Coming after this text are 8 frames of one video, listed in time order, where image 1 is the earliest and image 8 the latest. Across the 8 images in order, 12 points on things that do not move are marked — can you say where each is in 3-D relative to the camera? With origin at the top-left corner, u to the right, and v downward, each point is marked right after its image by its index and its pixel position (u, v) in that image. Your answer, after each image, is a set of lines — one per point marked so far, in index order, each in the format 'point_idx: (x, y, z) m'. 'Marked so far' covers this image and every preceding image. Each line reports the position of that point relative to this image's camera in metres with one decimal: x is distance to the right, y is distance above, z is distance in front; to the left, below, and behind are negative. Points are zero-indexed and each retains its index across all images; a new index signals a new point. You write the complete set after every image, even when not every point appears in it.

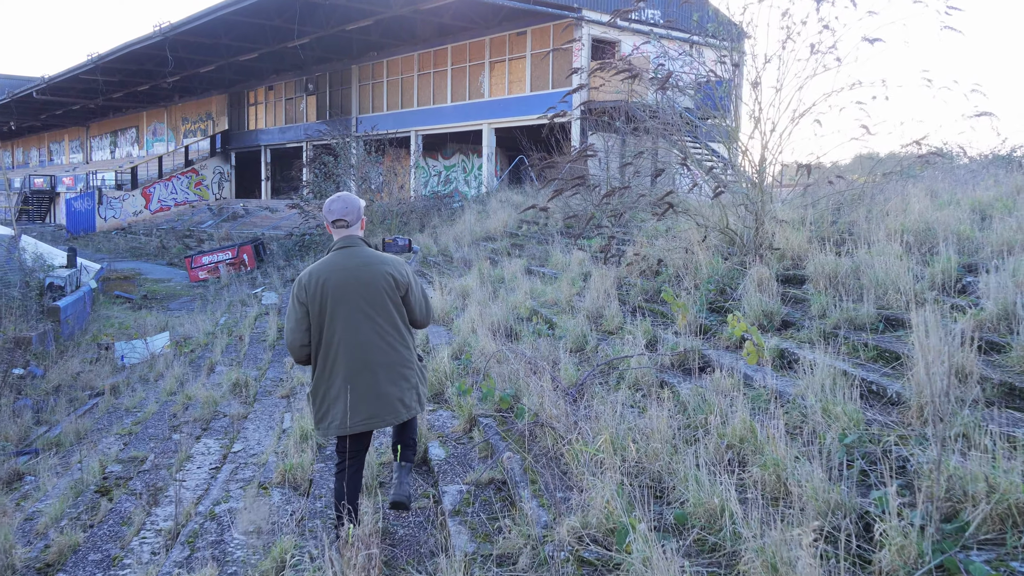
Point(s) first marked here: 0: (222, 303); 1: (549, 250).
0: (-4.1, -0.2, +13.1) m
1: (+0.4, +0.4, +9.5) m
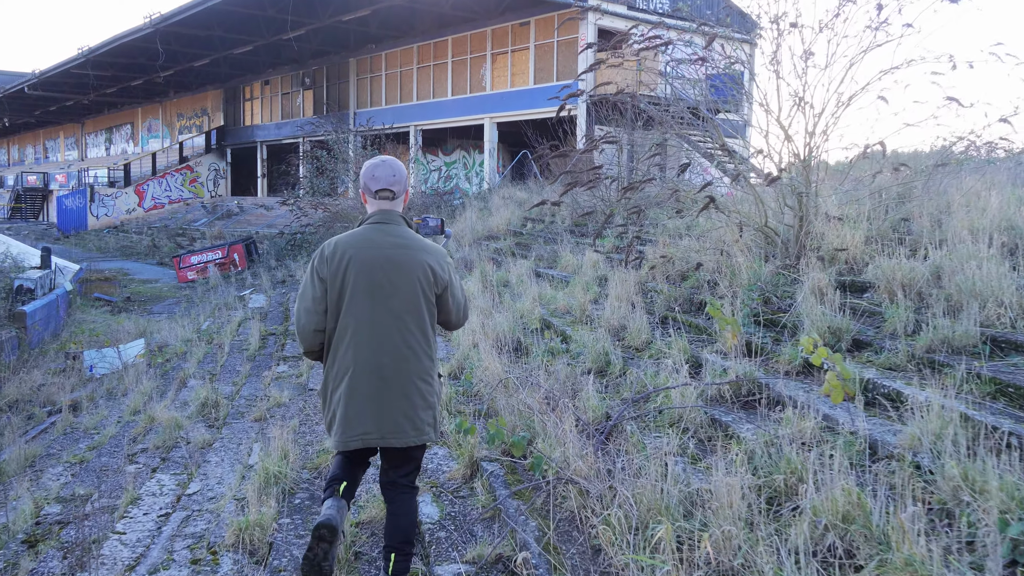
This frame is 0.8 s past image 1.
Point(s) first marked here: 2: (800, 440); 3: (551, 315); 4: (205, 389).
0: (-4.1, -0.2, +12.3) m
1: (+0.4, +0.4, +8.7) m
2: (+0.8, -0.4, +2.7) m
3: (+0.2, -0.2, +5.8) m
4: (-2.1, -0.7, +6.4) m
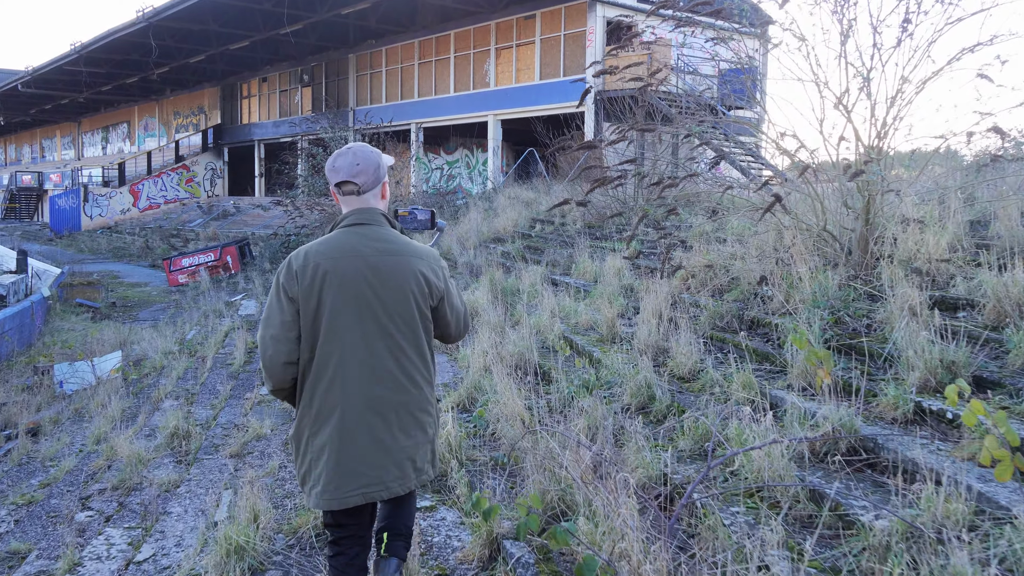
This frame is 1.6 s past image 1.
0: (-4.0, -0.3, +11.5) m
1: (+0.5, +0.3, +7.9) m
2: (+0.9, -0.5, +1.9) m
3: (+0.3, -0.3, +5.1) m
4: (-2.0, -0.8, +5.7) m
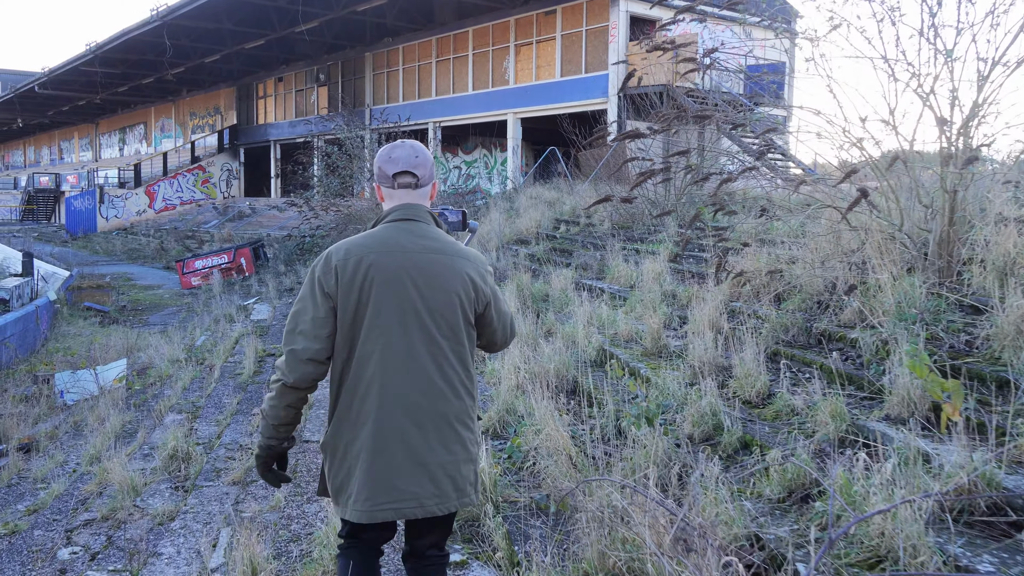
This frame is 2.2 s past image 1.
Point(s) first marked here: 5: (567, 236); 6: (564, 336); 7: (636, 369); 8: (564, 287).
0: (-3.7, -0.4, +11.1) m
1: (+0.7, +0.2, +7.4) m
2: (+1.0, -0.5, +1.4) m
3: (+0.5, -0.3, +4.5) m
4: (-1.9, -0.8, +5.2) m
5: (+0.6, +0.6, +10.1) m
6: (+0.3, -0.3, +4.9) m
7: (+0.5, -0.3, +4.0) m
8: (+0.3, 0.0, +6.3) m
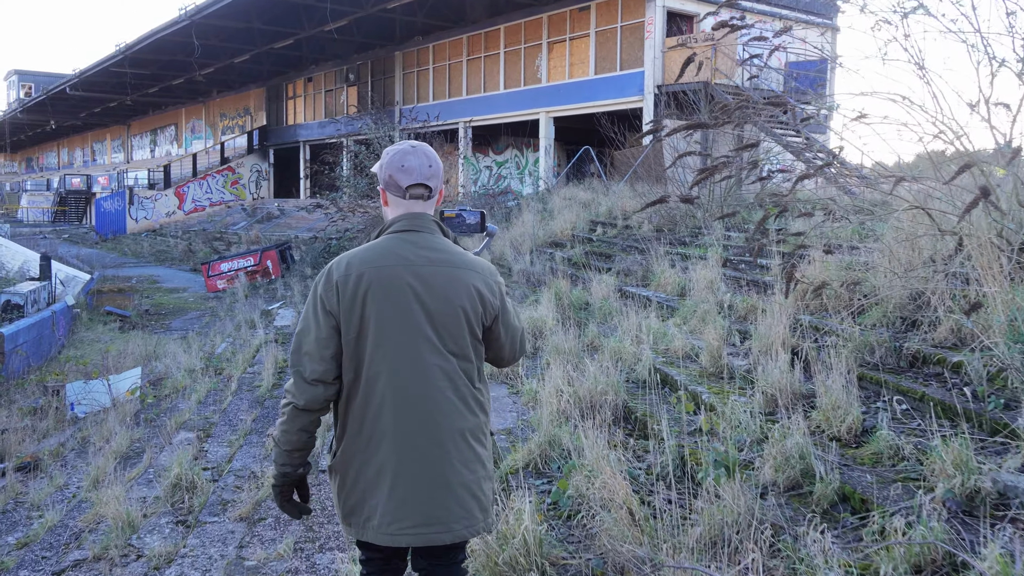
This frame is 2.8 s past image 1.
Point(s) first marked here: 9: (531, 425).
0: (-3.3, -0.4, +10.7) m
1: (+1.0, +0.2, +6.9) m
2: (+1.1, -0.6, +0.8) m
3: (+0.7, -0.3, +4.0) m
4: (-1.7, -0.9, +4.7) m
5: (+1.0, +0.5, +9.6) m
6: (+0.5, -0.3, +4.4) m
7: (+0.7, -0.4, +3.5) m
8: (+0.6, 0.0, +5.8) m
9: (+0.1, -0.5, +3.7) m
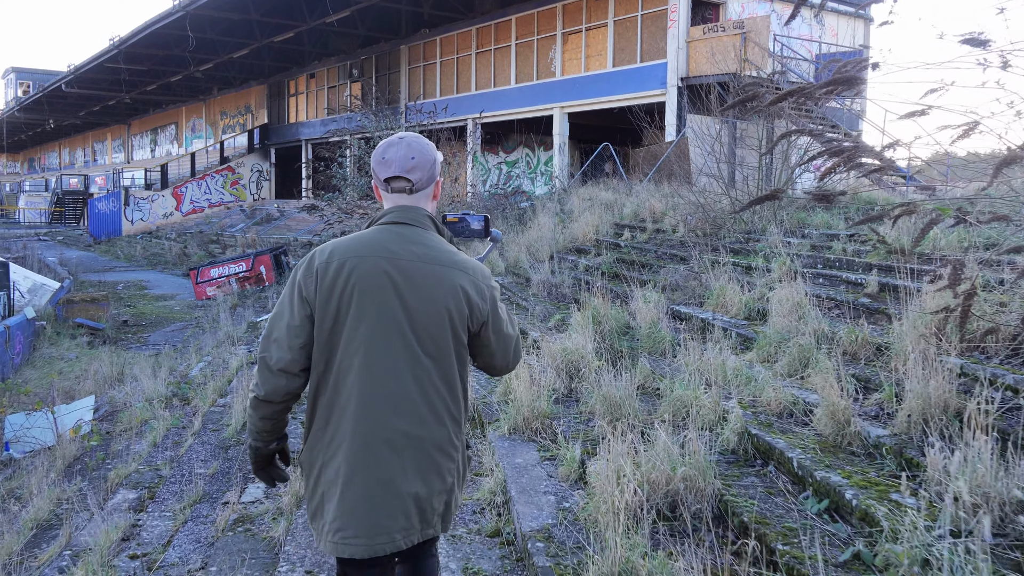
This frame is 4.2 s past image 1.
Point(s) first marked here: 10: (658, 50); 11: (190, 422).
0: (-3.1, -0.5, +9.5) m
1: (+1.1, +0.1, +5.7) m
2: (+1.2, -0.7, -0.3) m
3: (+0.8, -0.4, +2.8) m
4: (-1.6, -1.0, +3.6) m
5: (+1.1, +0.4, +8.4) m
6: (+0.6, -0.4, +3.2) m
7: (+0.8, -0.5, +2.3) m
8: (+0.7, -0.1, +4.6) m
9: (+0.2, -0.6, +2.5) m
10: (+2.5, +4.1, +15.9) m
11: (-2.0, -0.8, +5.7) m
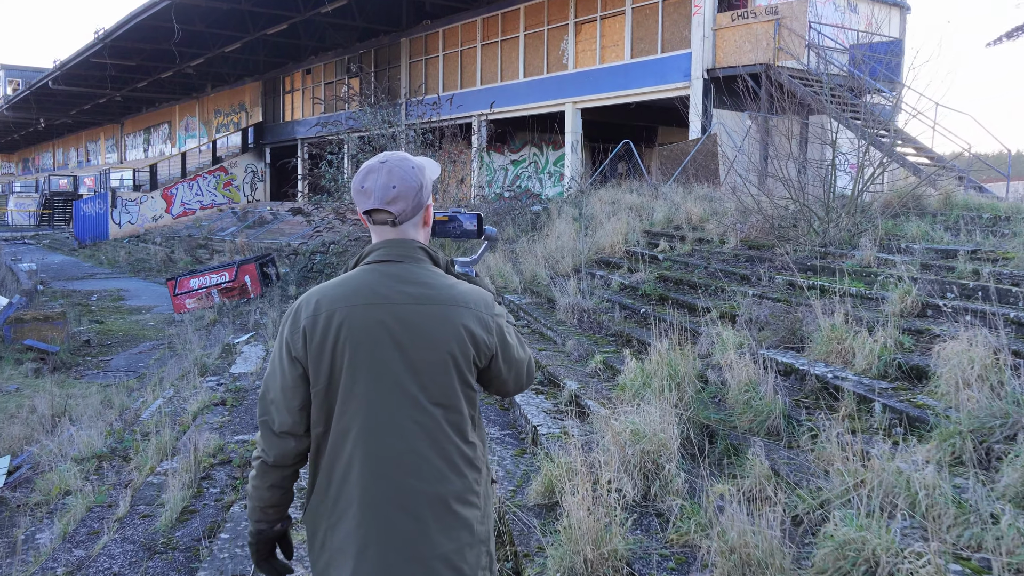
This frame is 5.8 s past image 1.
0: (-3.0, -0.7, +8.2) m
1: (+1.3, -0.1, +4.3) m
2: (+1.3, -0.8, -1.7) m
3: (+0.9, -0.6, +1.5) m
4: (-1.4, -1.1, +2.2) m
5: (+1.3, +0.2, +7.1) m
6: (+0.7, -0.6, +1.9) m
7: (+0.9, -0.7, +0.9) m
8: (+0.8, -0.3, +3.3) m
9: (+0.3, -0.8, +1.1) m
10: (+2.7, +3.9, +14.5) m
11: (-1.8, -1.0, +4.3) m
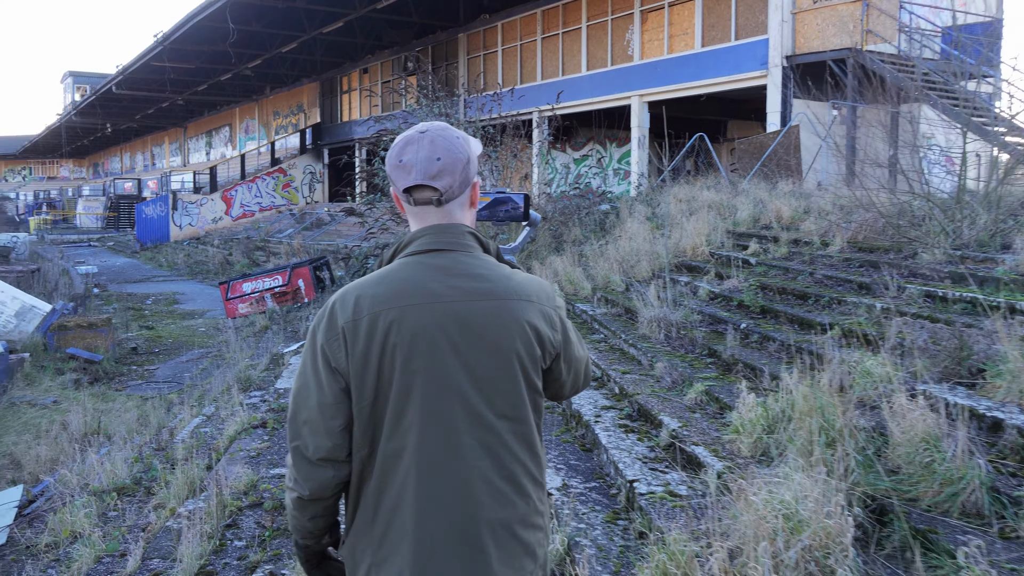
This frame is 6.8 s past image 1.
0: (-2.4, -0.7, +7.6) m
1: (+1.6, -0.1, +3.4) m
2: (+1.3, -0.9, -2.6) m
3: (+1.1, -0.7, +0.7) m
4: (-1.2, -1.2, +1.5) m
5: (+1.8, +0.2, +6.2) m
6: (+0.9, -0.6, +1.1) m
7: (+1.0, -0.7, +0.1) m
8: (+1.1, -0.4, +2.4) m
9: (+0.4, -0.9, +0.3) m
10: (+3.6, +3.9, +13.6) m
11: (-1.5, -1.0, +3.6) m
